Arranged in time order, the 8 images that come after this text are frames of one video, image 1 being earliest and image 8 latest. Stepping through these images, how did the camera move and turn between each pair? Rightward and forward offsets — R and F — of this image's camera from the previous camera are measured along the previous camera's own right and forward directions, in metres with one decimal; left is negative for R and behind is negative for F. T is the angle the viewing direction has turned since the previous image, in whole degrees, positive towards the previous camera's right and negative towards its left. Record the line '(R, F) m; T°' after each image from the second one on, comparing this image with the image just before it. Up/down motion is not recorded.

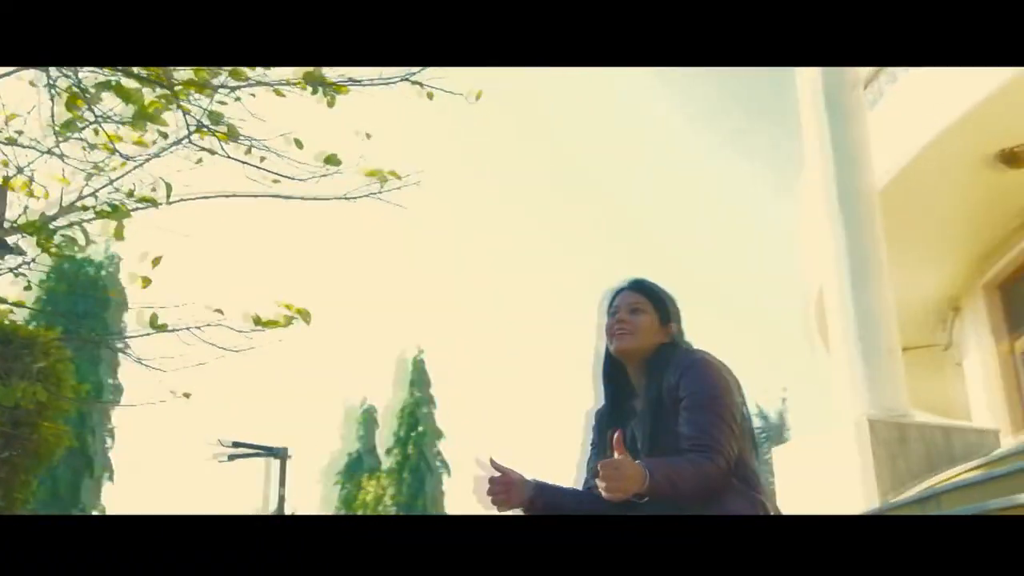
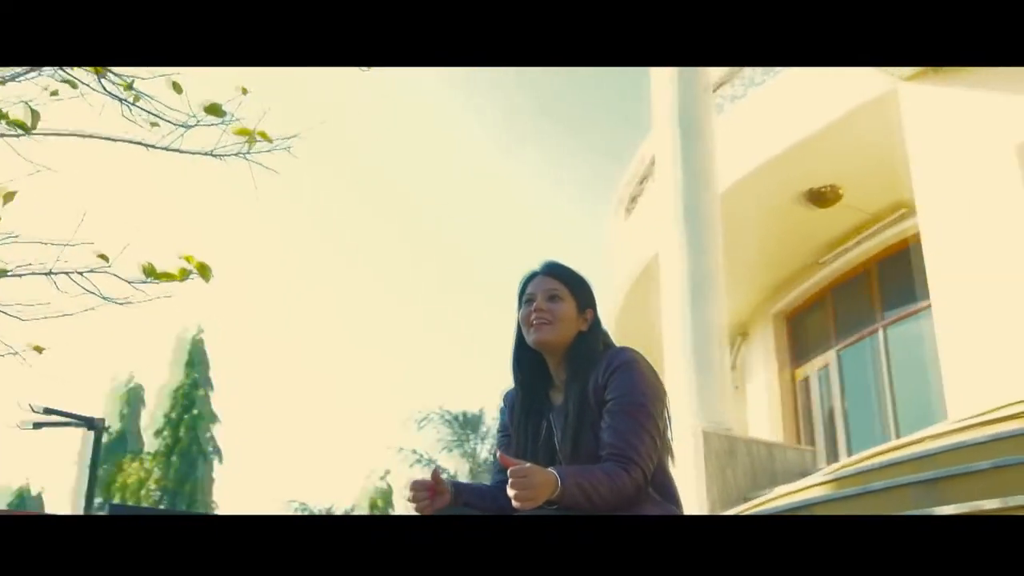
(-0.2, +0.1) m; +12°
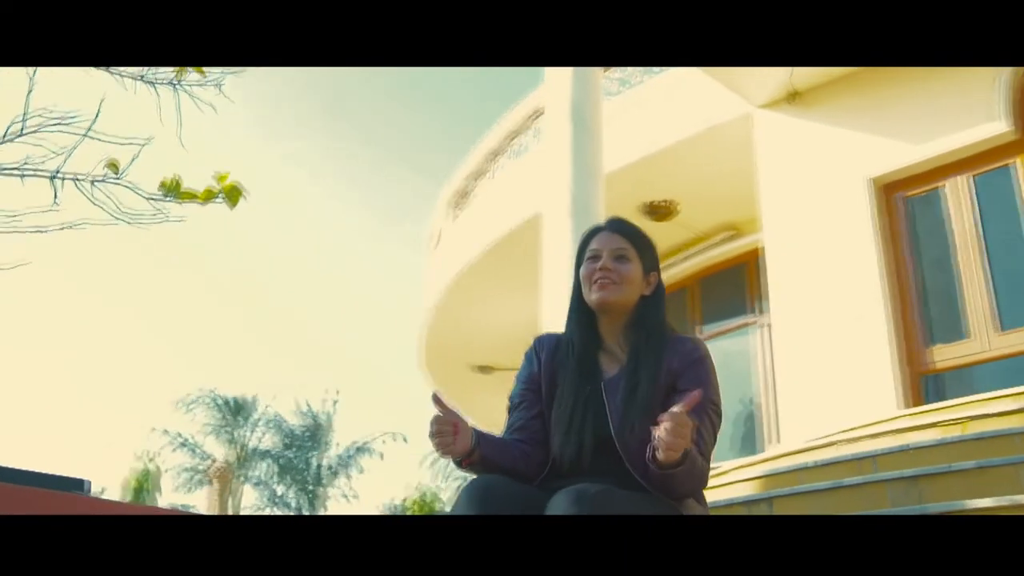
(-0.4, +0.1) m; +13°
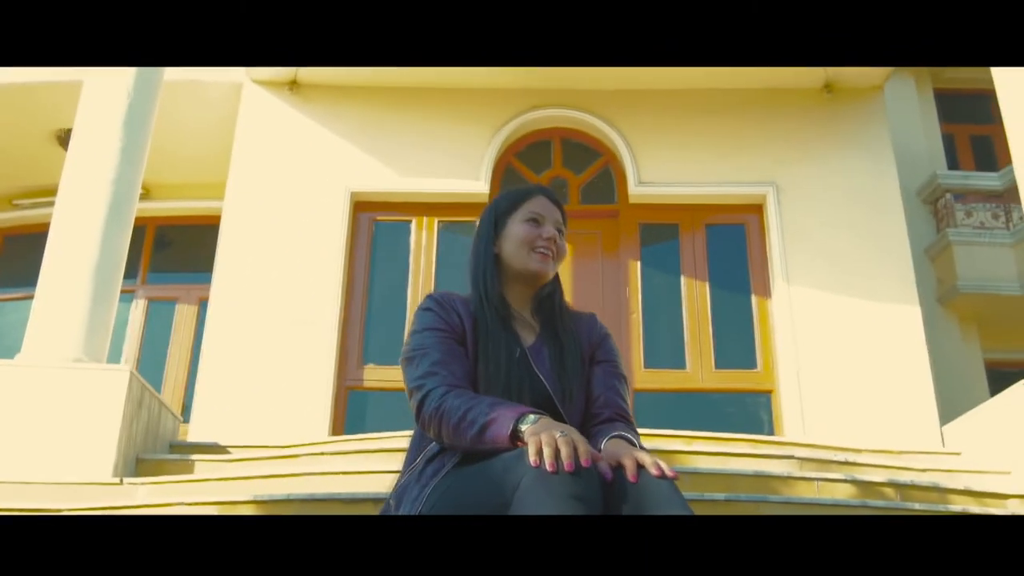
(-0.9, +0.6) m; +41°
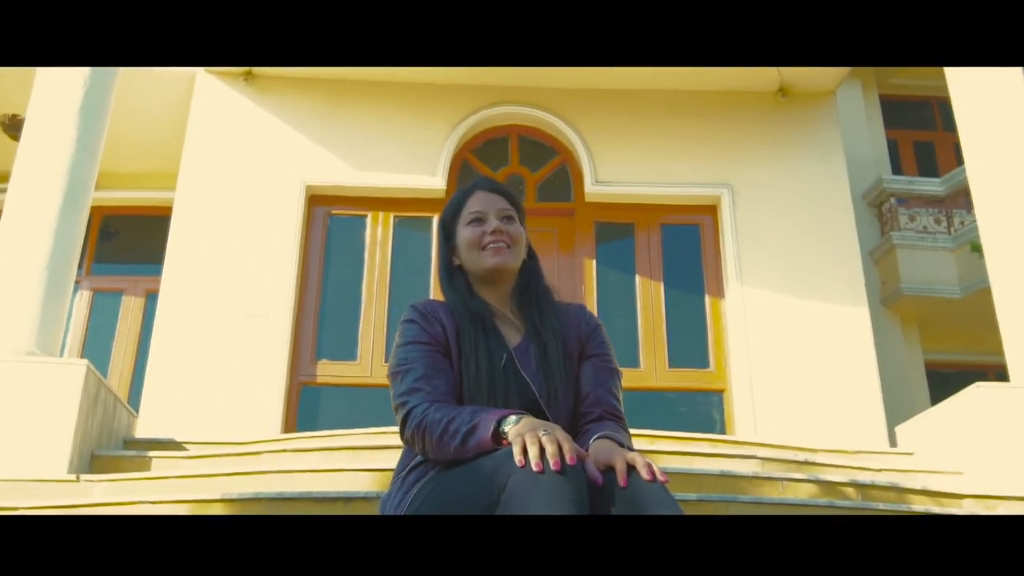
(-0.1, 0.0) m; +3°
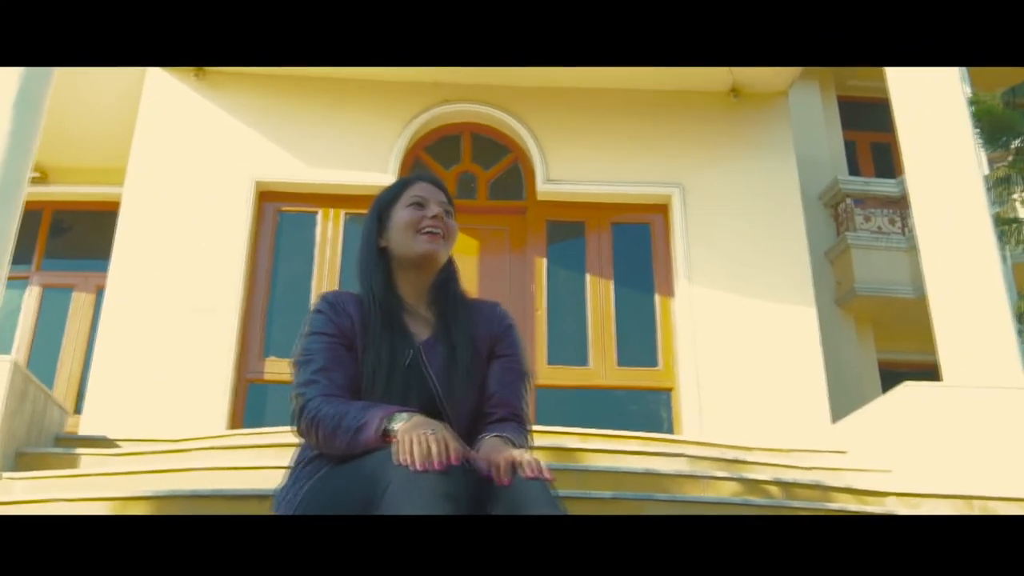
(+0.1, 0.0) m; +1°
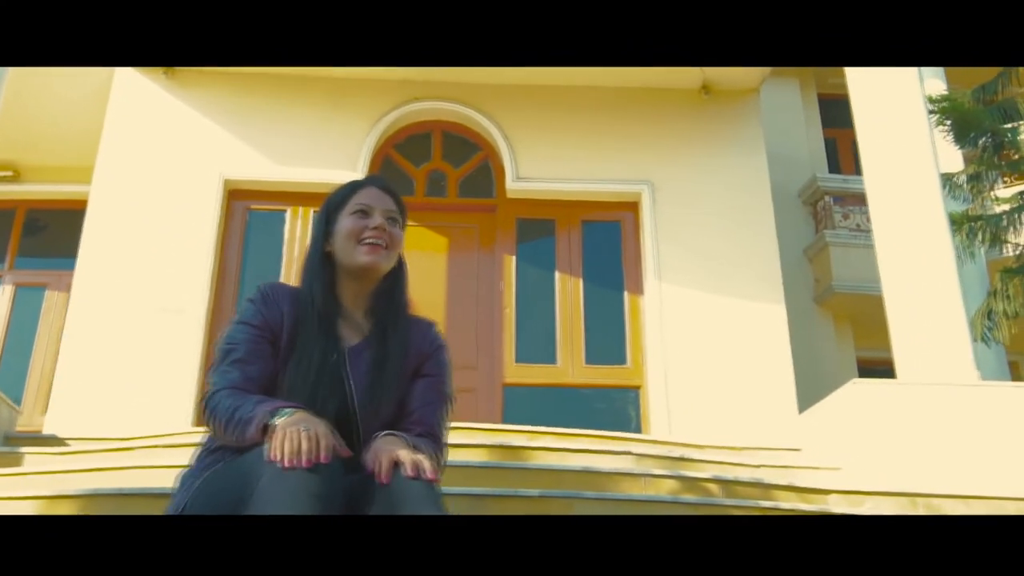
(+0.1, 0.0) m; 0°
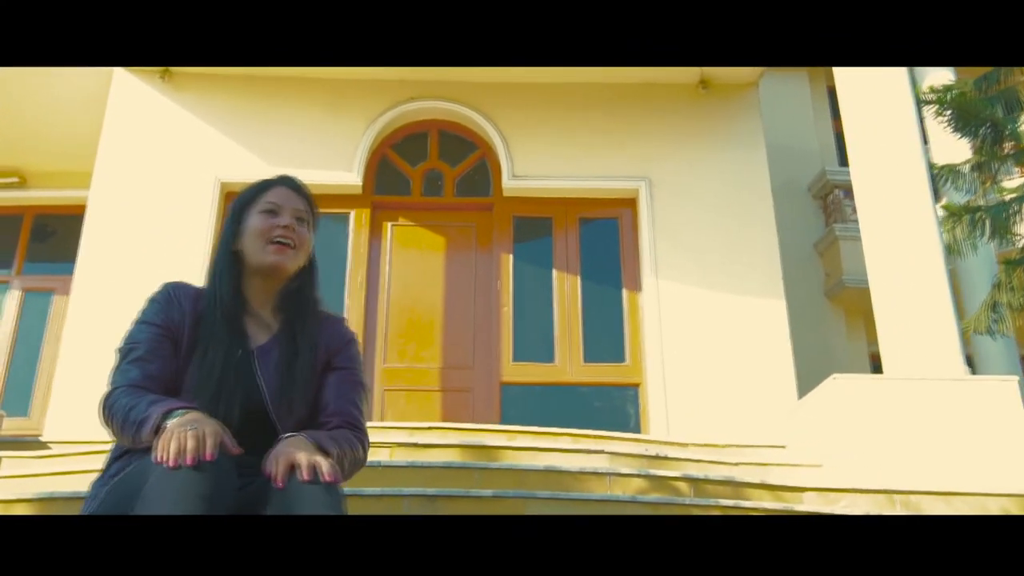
(+0.2, 0.0) m; -2°
